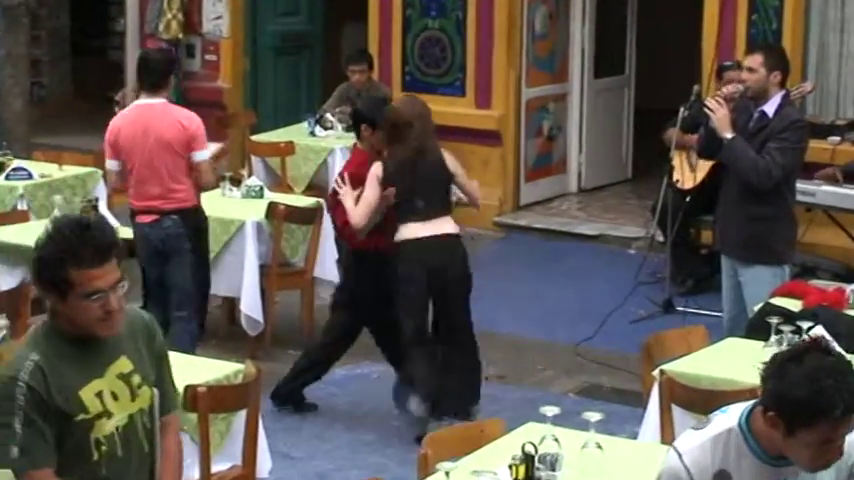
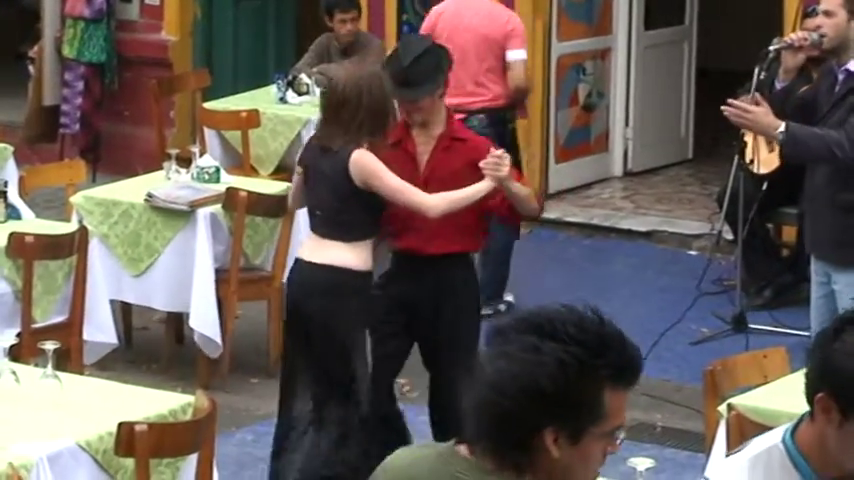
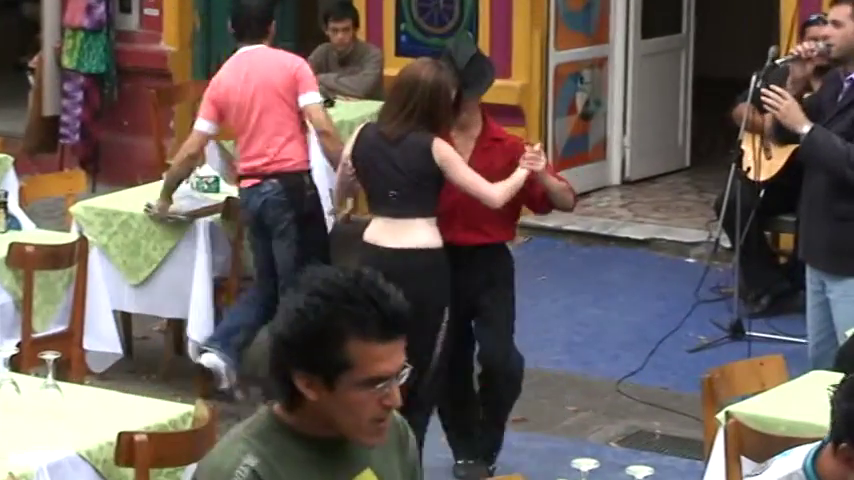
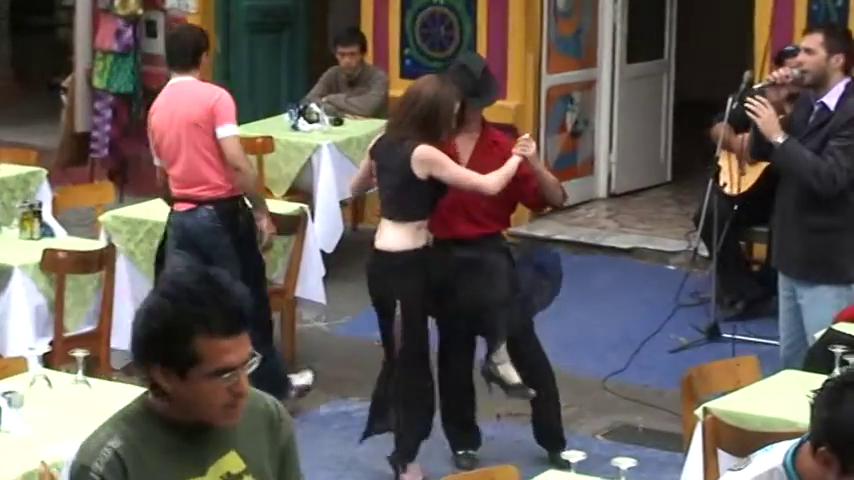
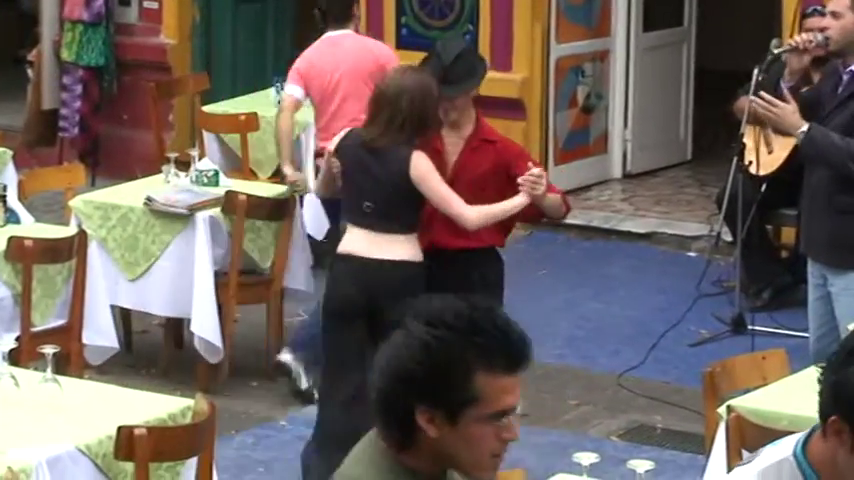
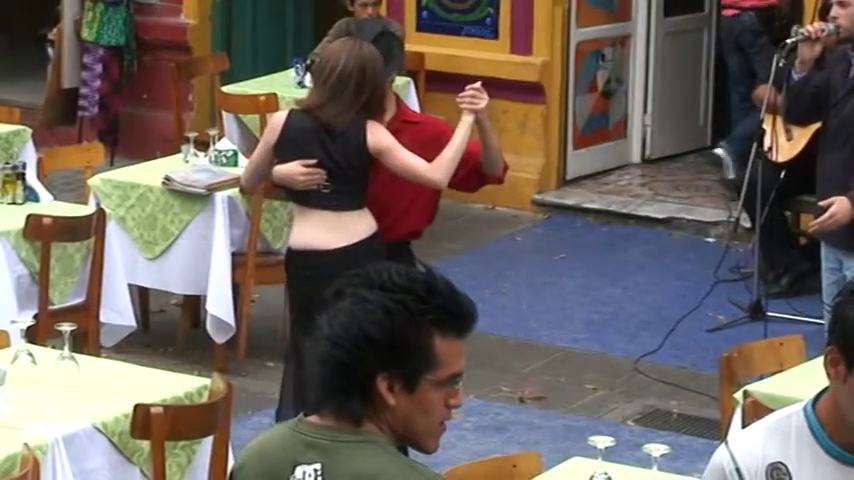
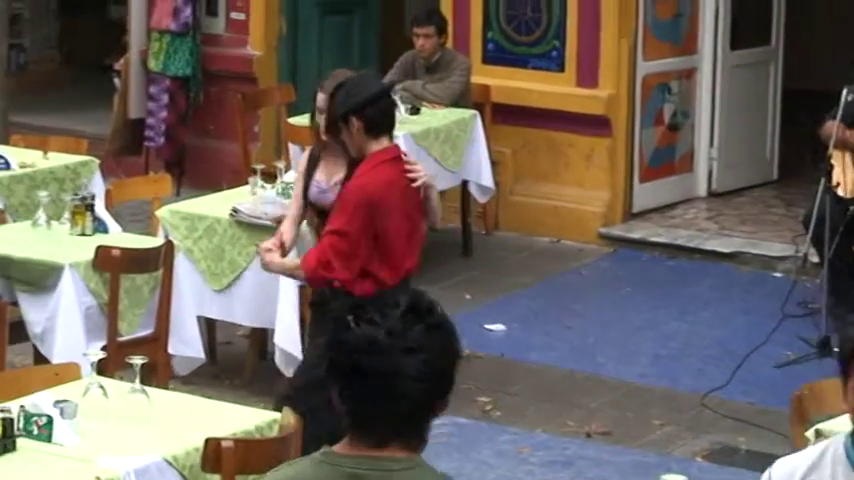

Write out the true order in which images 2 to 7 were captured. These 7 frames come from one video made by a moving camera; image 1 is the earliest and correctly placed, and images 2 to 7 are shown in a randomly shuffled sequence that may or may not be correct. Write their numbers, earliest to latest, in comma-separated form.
4, 3, 5, 2, 6, 7
